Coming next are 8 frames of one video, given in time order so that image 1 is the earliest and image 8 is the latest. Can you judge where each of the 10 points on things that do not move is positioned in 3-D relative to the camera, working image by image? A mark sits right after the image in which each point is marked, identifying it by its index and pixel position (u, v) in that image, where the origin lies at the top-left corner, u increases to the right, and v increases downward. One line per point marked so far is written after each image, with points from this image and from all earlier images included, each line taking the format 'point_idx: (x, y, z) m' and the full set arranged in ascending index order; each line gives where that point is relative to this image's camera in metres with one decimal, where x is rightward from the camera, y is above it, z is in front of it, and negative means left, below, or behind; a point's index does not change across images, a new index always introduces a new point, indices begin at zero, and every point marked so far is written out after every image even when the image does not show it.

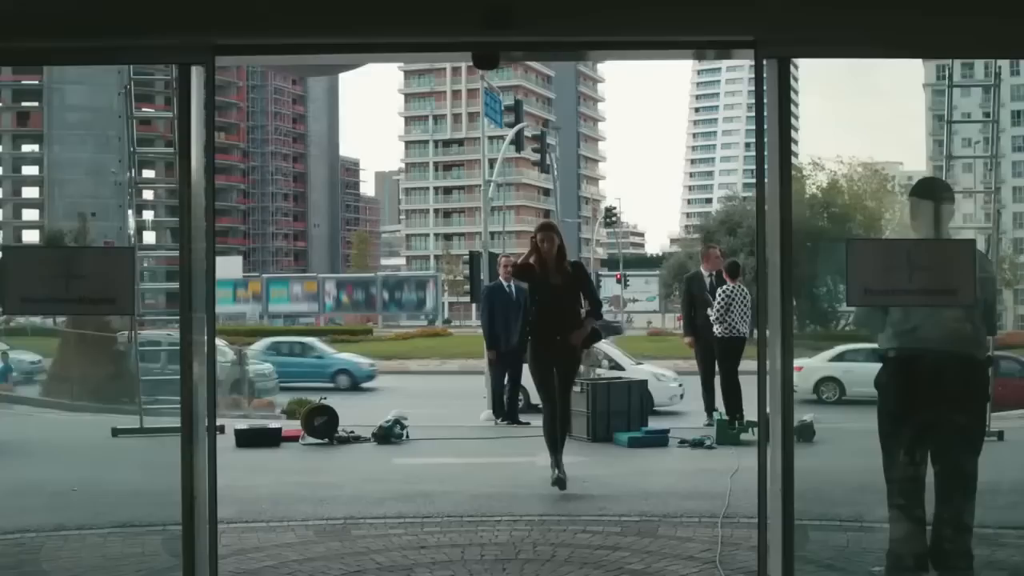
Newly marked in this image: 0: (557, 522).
0: (+0.3, -1.4, +5.9) m
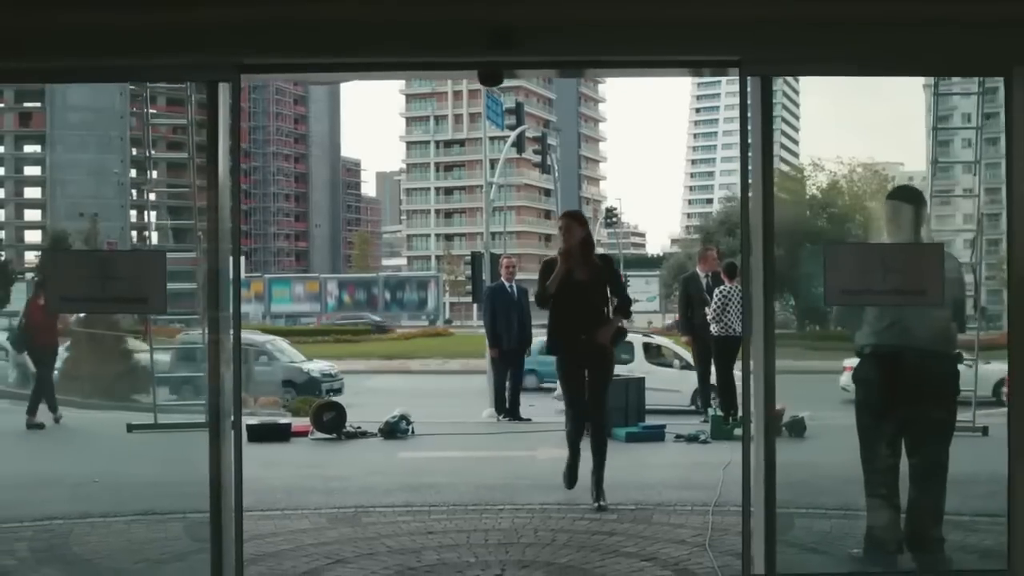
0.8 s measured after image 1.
0: (+0.3, -1.4, +6.2) m
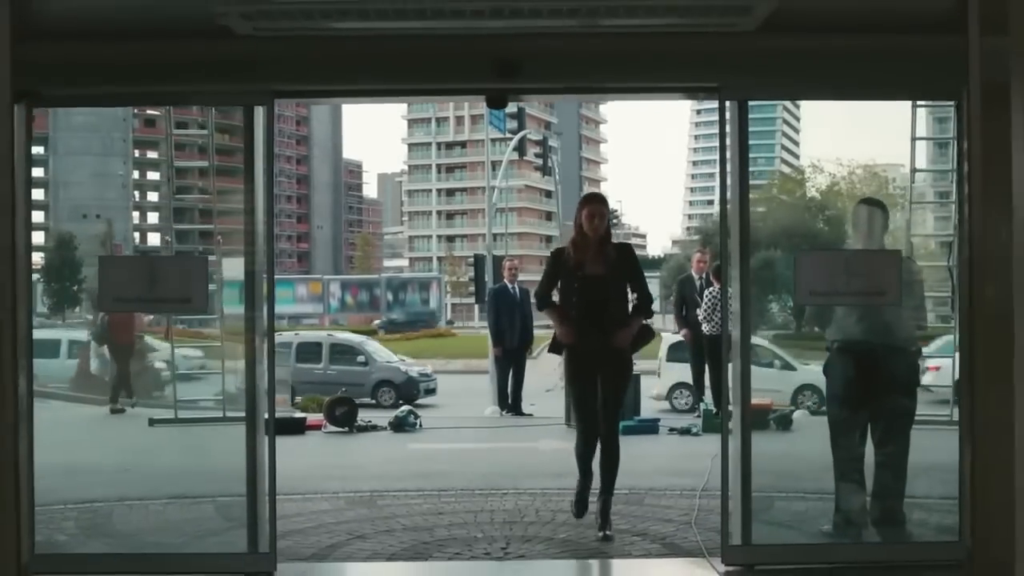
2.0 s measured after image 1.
0: (+0.3, -1.4, +6.7) m
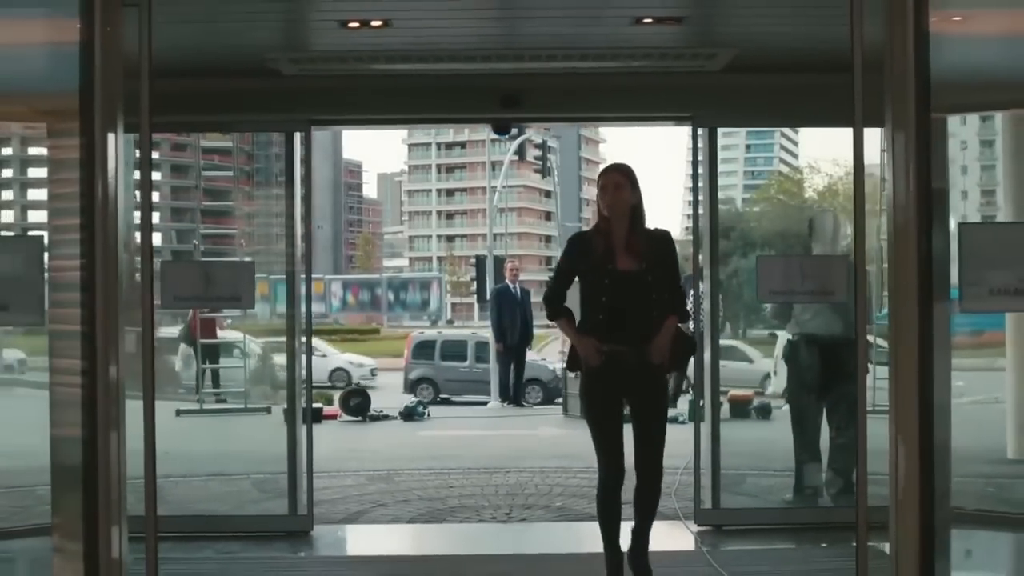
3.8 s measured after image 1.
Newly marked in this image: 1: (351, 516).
0: (+0.3, -1.4, +7.5) m
1: (-1.0, -1.5, +6.3) m
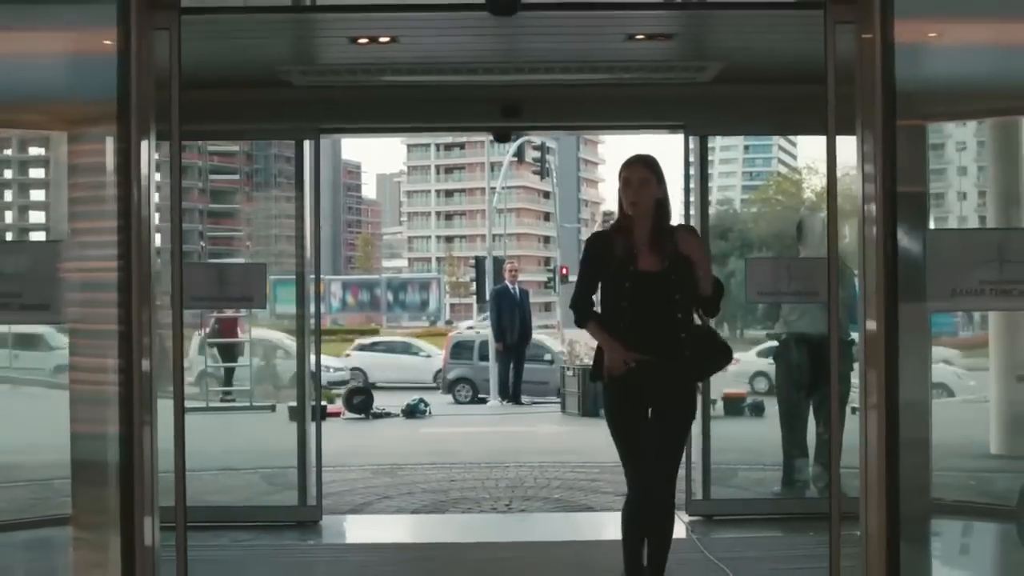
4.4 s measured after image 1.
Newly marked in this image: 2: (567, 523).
0: (+0.3, -1.4, +7.7) m
1: (-1.0, -1.5, +6.6) m
2: (+0.3, -1.4, +5.9) m
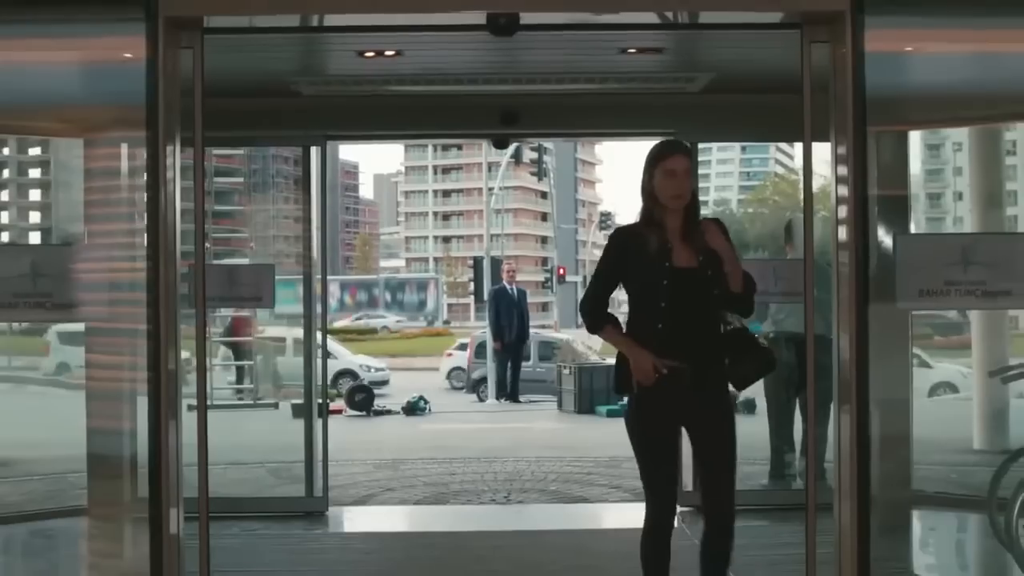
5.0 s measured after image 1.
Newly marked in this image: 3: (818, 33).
0: (+0.3, -1.4, +8.0) m
1: (-1.1, -1.5, +6.8) m
2: (+0.3, -1.4, +6.1) m
3: (+1.2, +1.0, +3.7) m
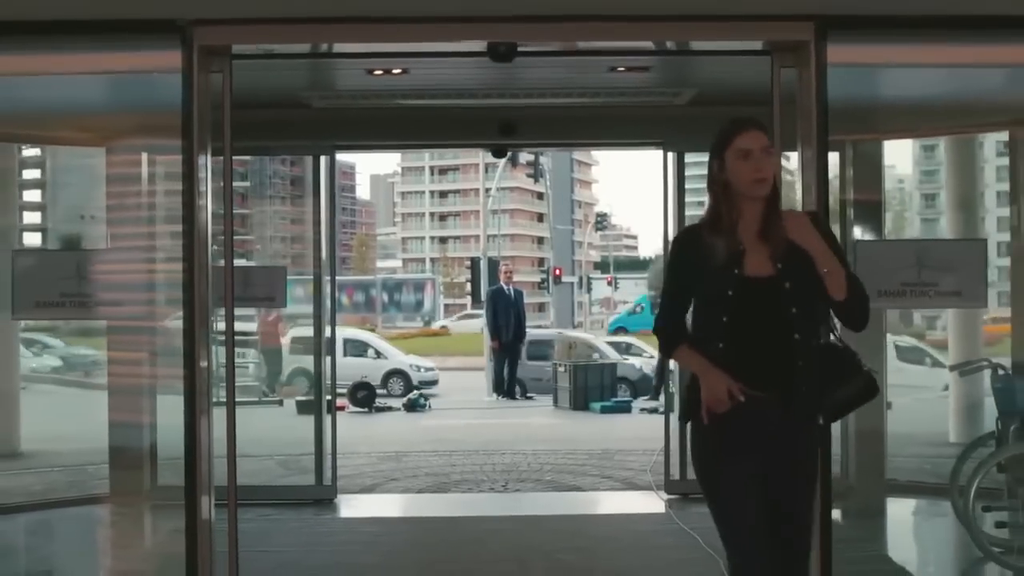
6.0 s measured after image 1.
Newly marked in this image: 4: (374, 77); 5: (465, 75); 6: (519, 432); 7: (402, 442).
0: (+0.3, -1.4, +8.4) m
1: (-1.1, -1.5, +7.2) m
2: (+0.3, -1.4, +6.5) m
3: (+1.2, +1.0, +4.1) m
4: (-0.8, +1.2, +5.6) m
5: (-0.3, +1.2, +5.4) m
6: (+0.1, -1.5, +9.9) m
7: (-1.1, -1.5, +9.3) m
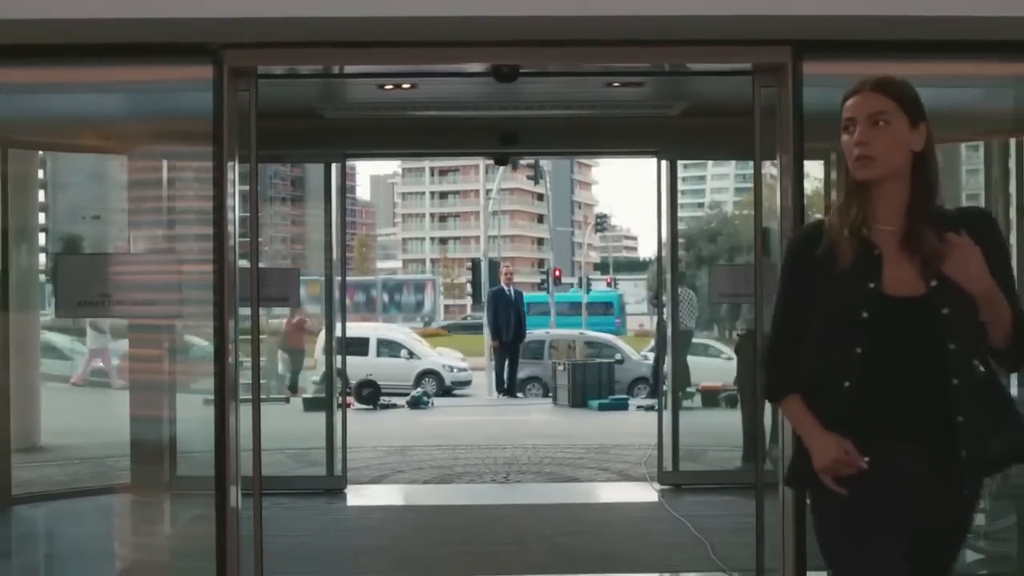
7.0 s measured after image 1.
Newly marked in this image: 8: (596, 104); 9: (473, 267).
0: (+0.3, -1.4, +8.7) m
1: (-1.1, -1.5, +7.5) m
2: (+0.3, -1.4, +6.9) m
3: (+1.2, +1.0, +4.4) m
4: (-0.8, +1.2, +5.9) m
5: (-0.3, +1.2, +5.8) m
6: (+0.1, -1.5, +10.3) m
7: (-1.1, -1.5, +9.7) m
8: (+0.6, +1.2, +6.3) m
9: (-0.7, +0.4, +17.5) m
